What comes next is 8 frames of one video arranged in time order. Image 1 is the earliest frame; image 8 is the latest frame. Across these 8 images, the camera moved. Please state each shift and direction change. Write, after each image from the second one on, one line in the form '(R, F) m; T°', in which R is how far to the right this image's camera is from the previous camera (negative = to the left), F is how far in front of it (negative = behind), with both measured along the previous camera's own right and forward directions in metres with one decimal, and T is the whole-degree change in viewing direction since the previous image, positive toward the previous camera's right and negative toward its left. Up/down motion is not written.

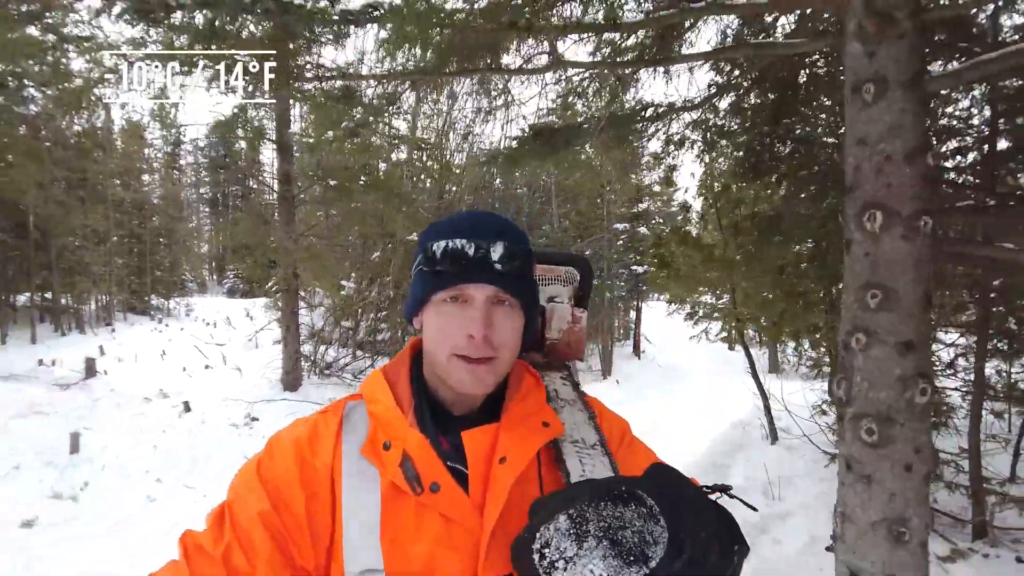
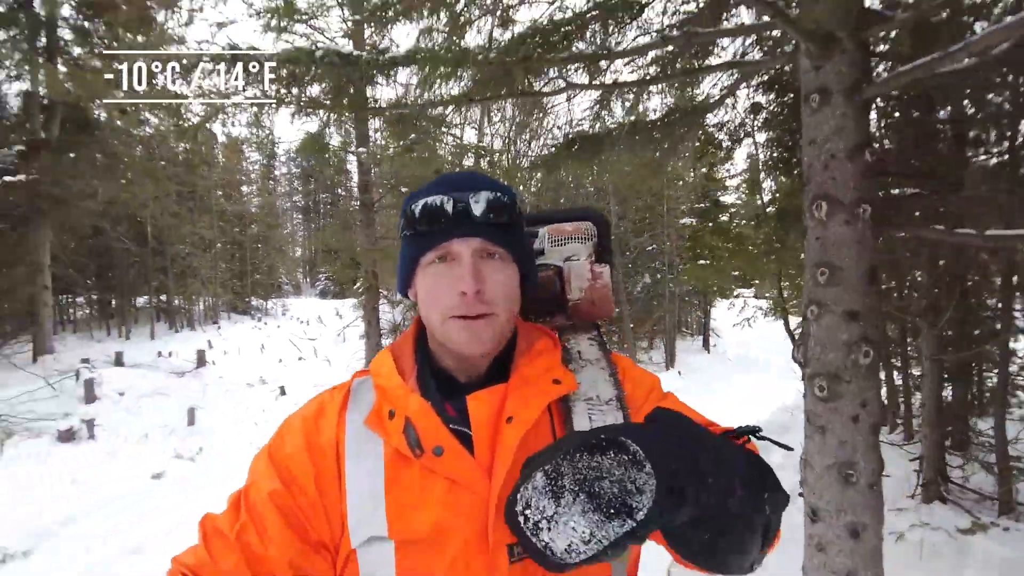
(+0.3, -0.5) m; -7°
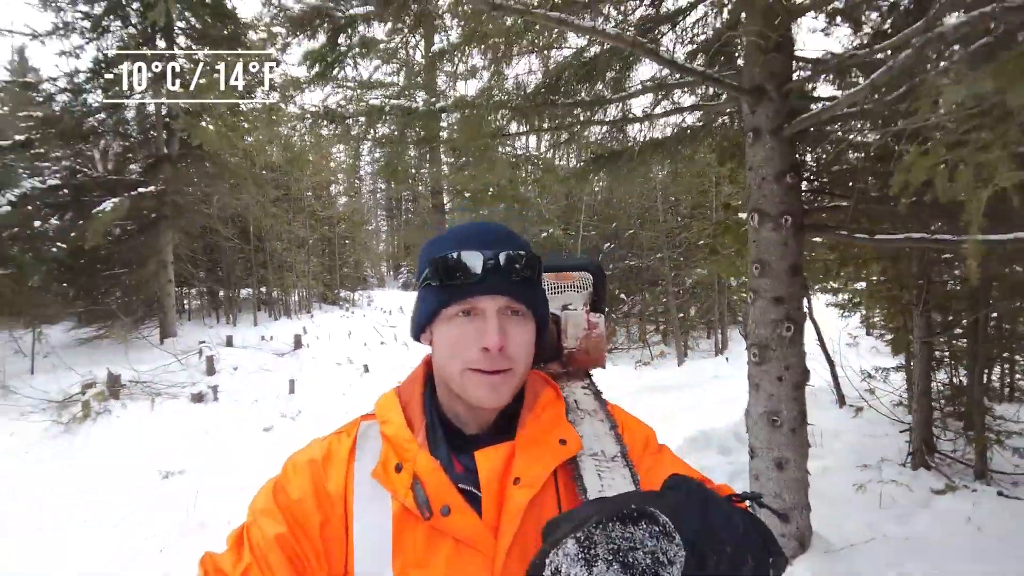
(+0.4, -0.9) m; -7°
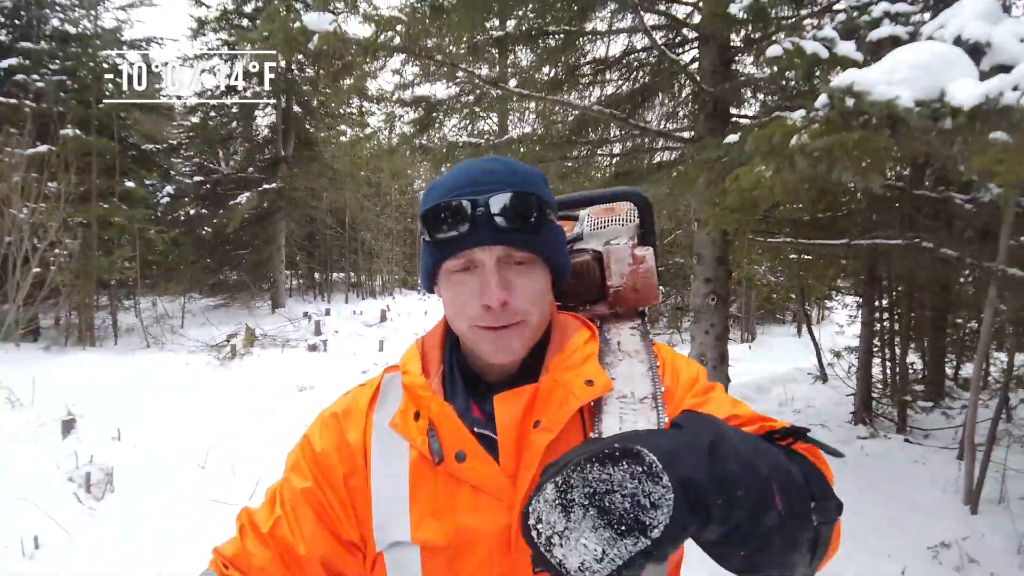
(+0.4, -1.8) m; -6°
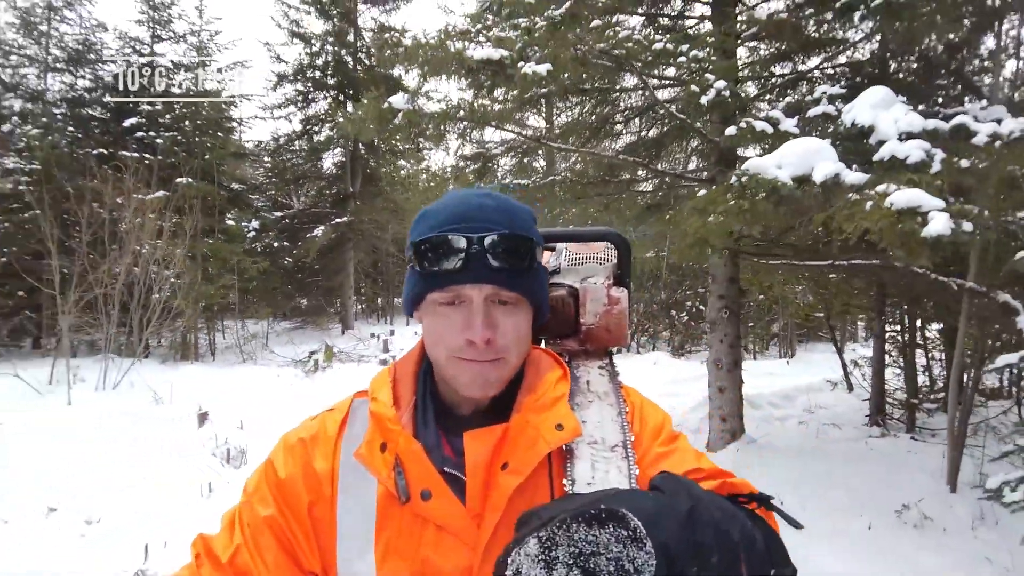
(+0.1, -1.1) m; -4°
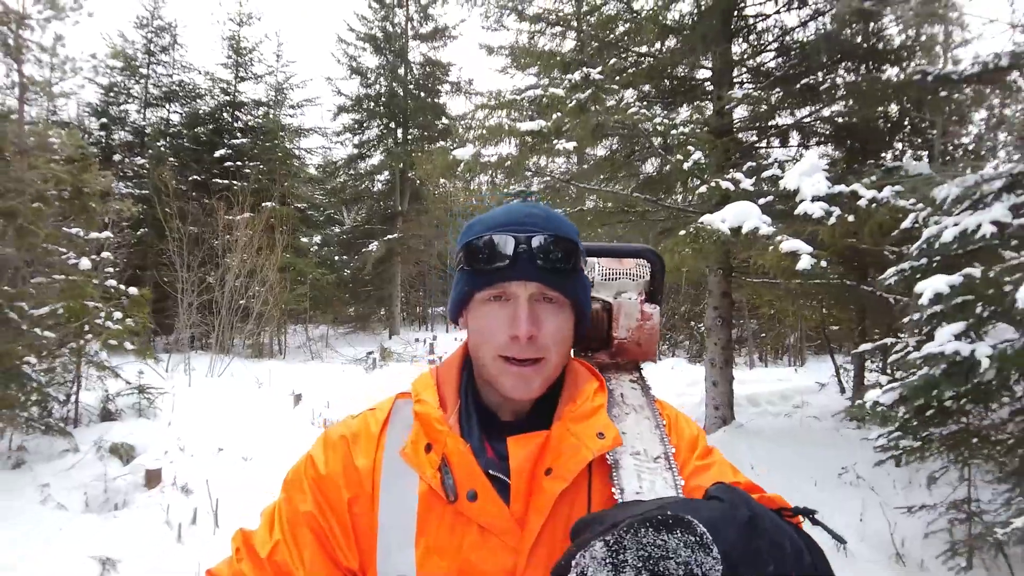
(0.0, -1.5) m; -3°
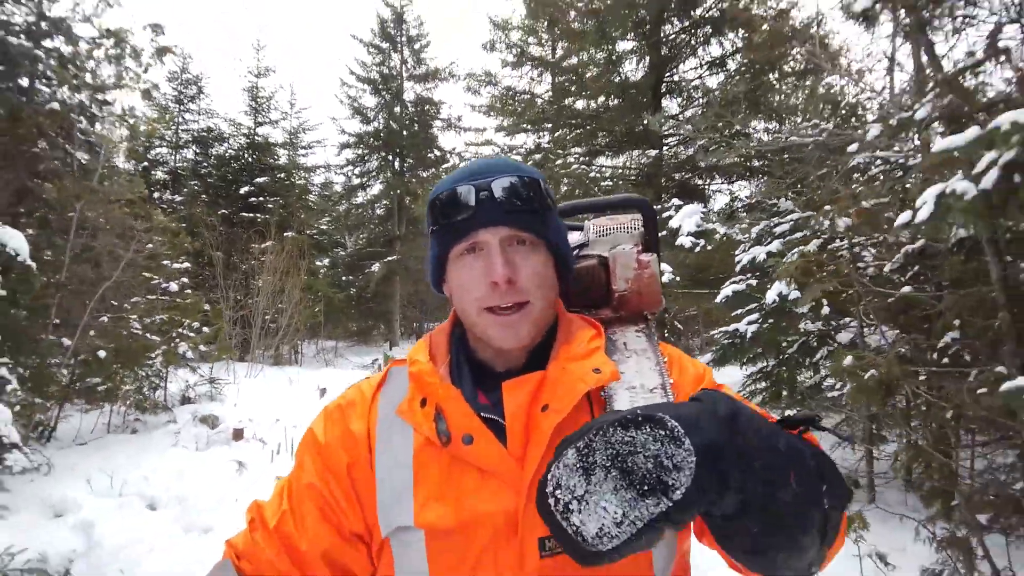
(+0.2, -2.1) m; 0°
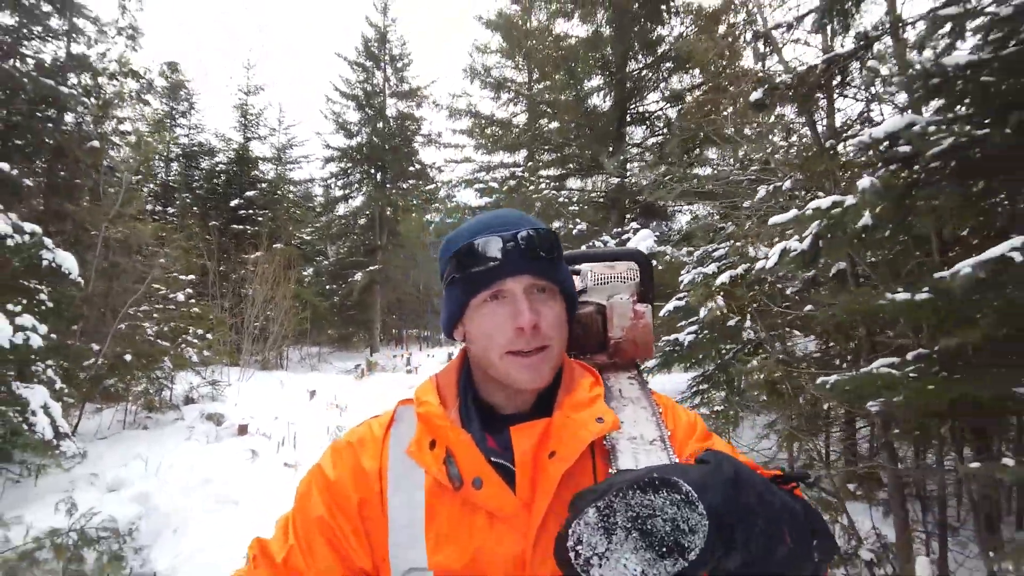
(0.0, -0.9) m; +2°
